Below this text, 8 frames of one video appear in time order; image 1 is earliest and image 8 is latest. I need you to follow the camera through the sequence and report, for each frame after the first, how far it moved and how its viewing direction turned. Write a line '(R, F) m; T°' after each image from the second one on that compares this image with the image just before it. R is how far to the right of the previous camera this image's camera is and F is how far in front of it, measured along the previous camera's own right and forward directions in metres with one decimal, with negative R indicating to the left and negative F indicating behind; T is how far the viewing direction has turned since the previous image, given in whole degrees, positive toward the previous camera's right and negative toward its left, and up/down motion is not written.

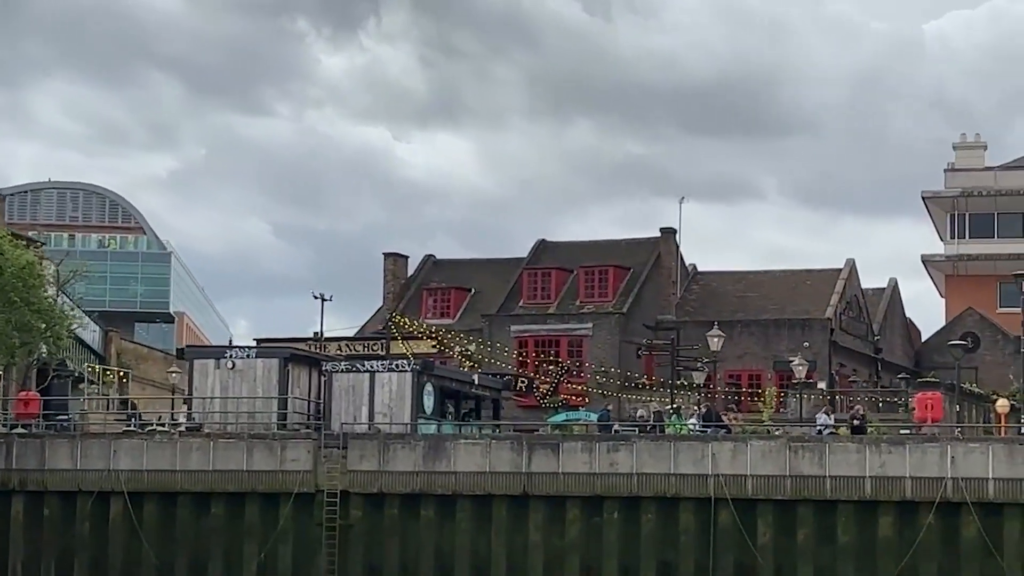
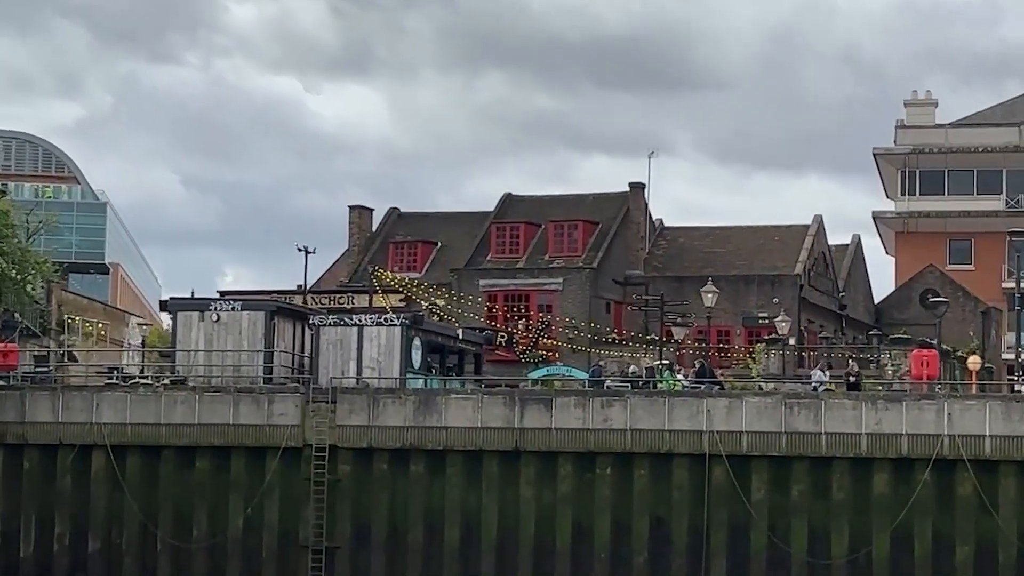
(-1.1, +0.3) m; +2°
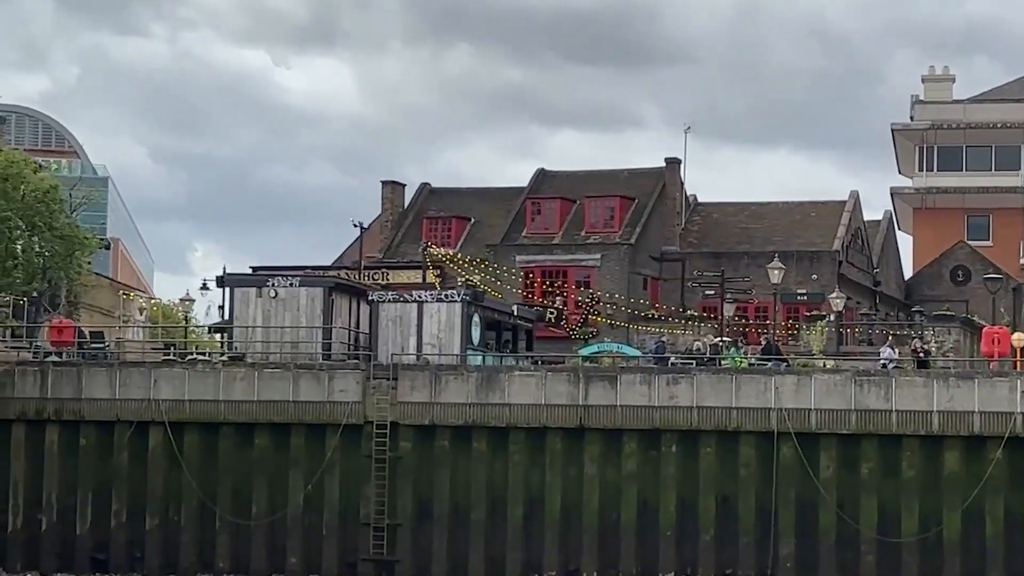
(-1.3, +0.2) m; 0°
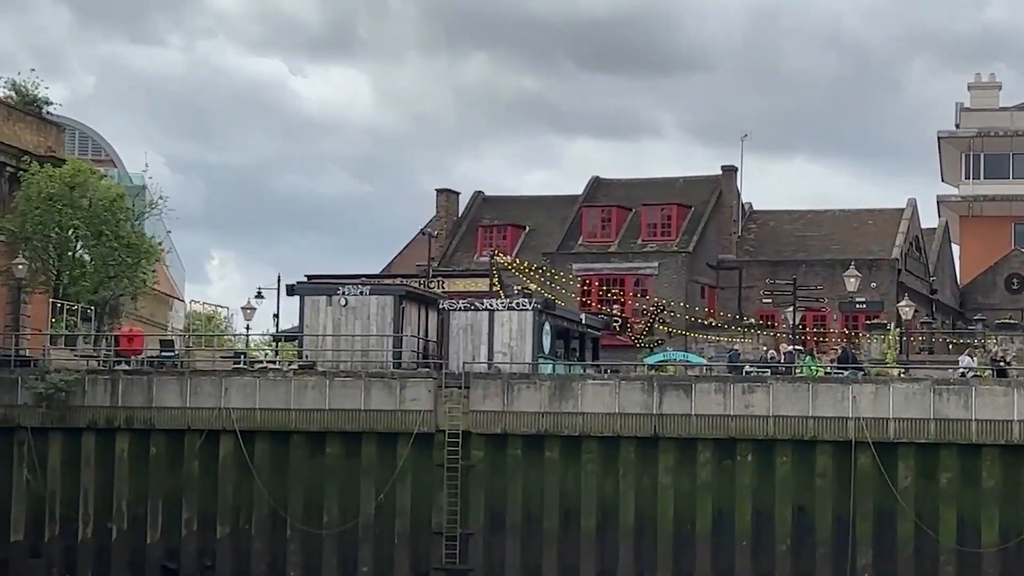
(-0.8, +0.1) m; -1°
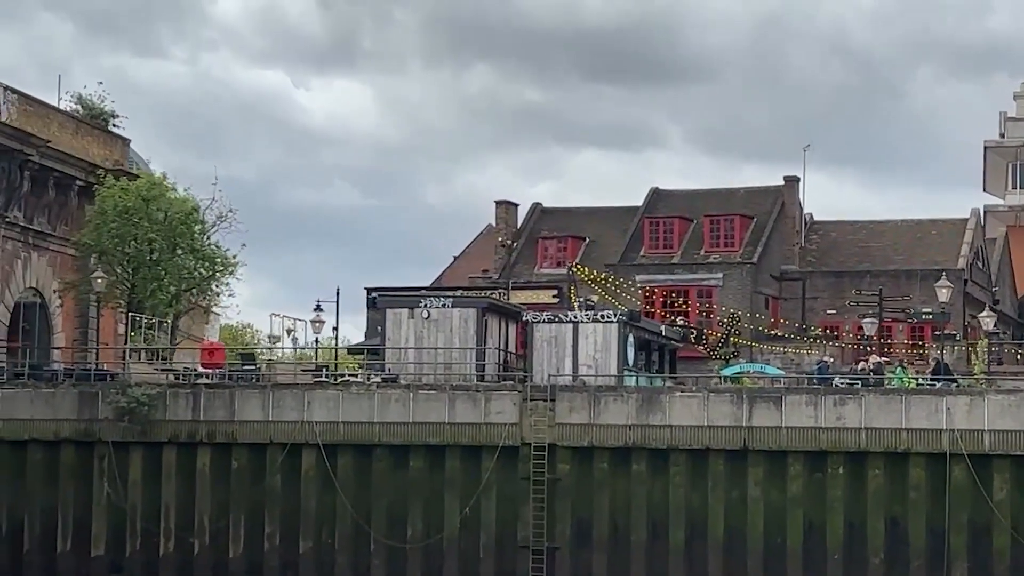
(-1.2, +0.2) m; -1°
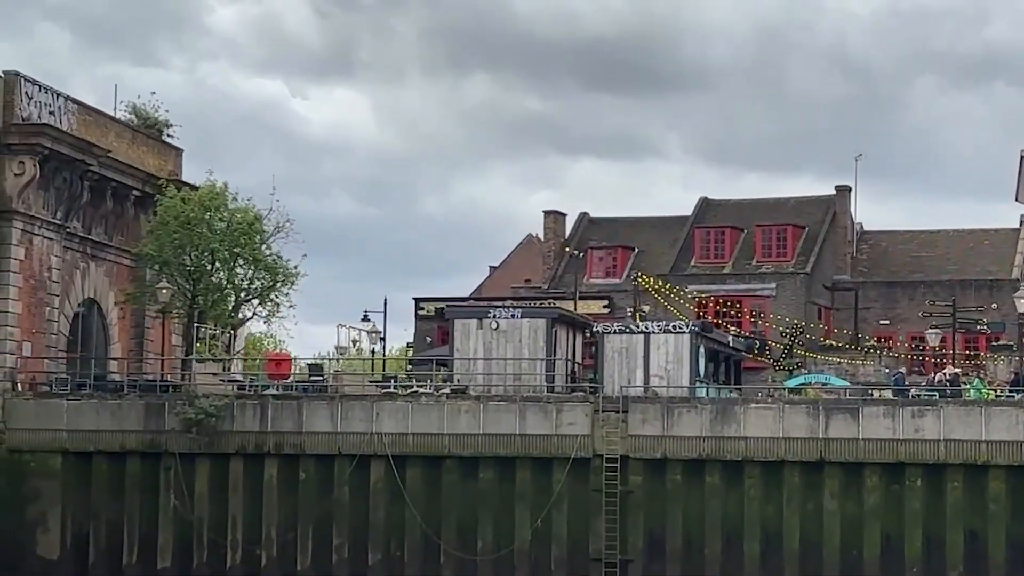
(-1.0, +0.2) m; 0°
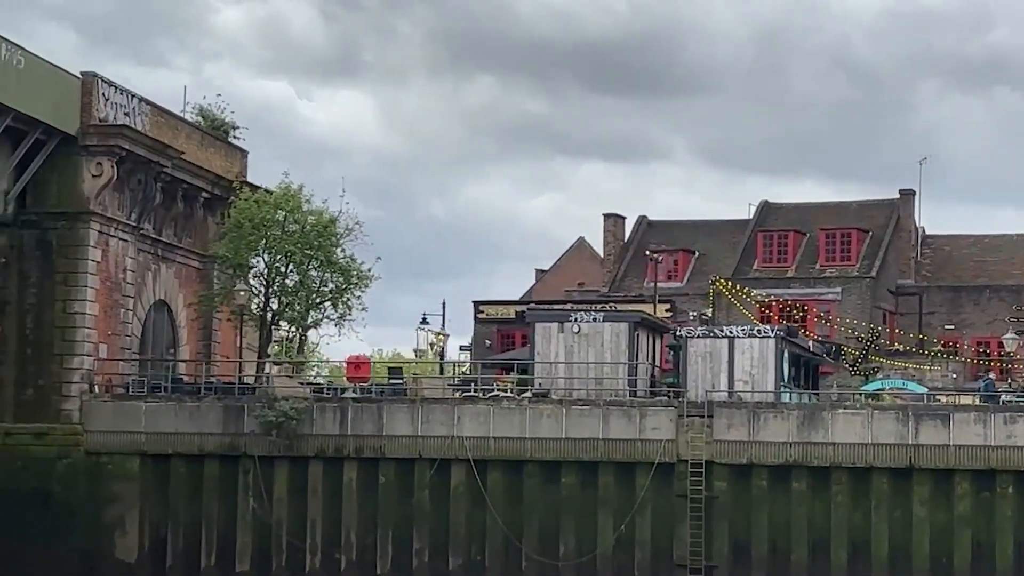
(-1.1, +0.2) m; -1°
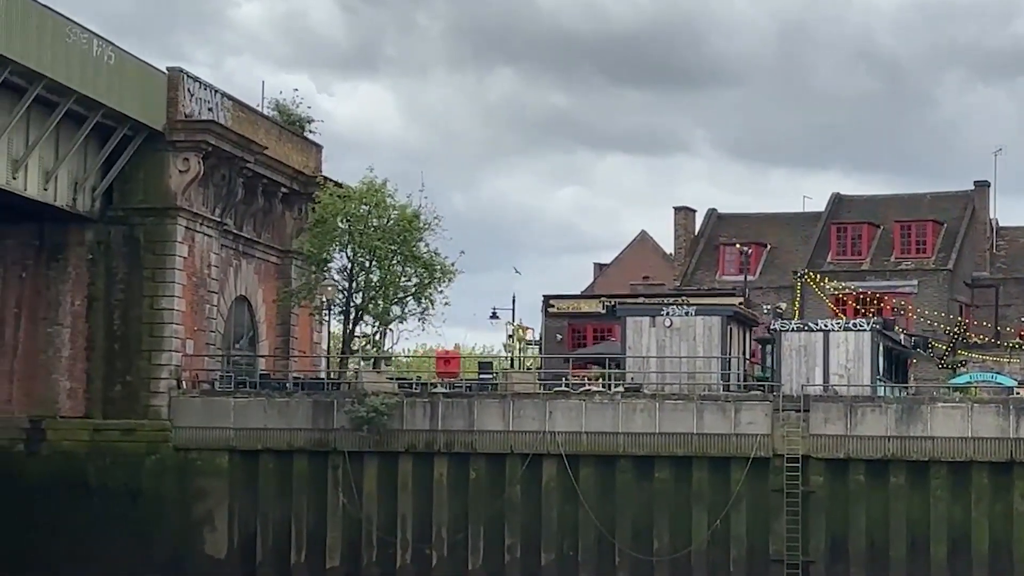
(-1.0, +0.2) m; -1°
